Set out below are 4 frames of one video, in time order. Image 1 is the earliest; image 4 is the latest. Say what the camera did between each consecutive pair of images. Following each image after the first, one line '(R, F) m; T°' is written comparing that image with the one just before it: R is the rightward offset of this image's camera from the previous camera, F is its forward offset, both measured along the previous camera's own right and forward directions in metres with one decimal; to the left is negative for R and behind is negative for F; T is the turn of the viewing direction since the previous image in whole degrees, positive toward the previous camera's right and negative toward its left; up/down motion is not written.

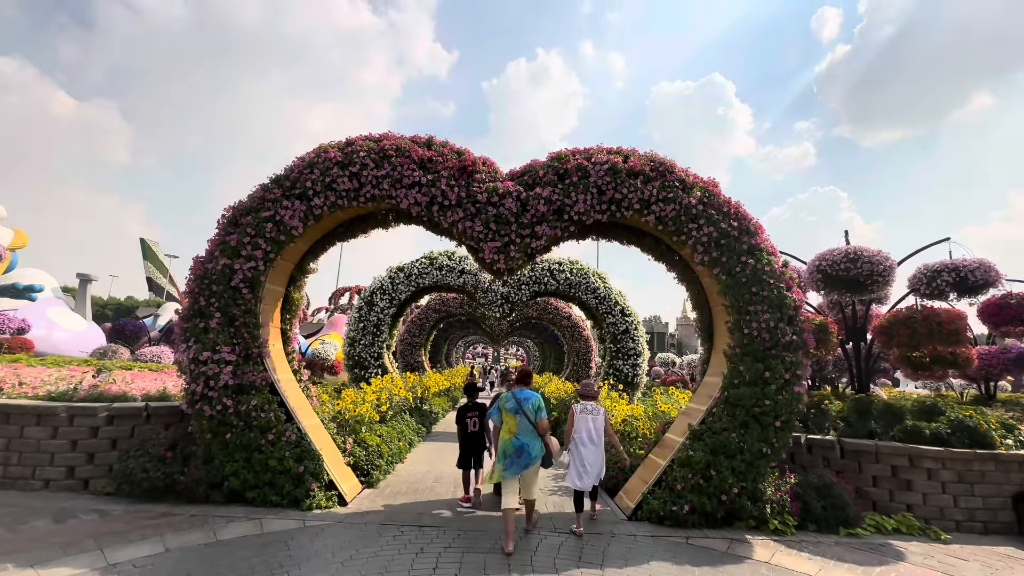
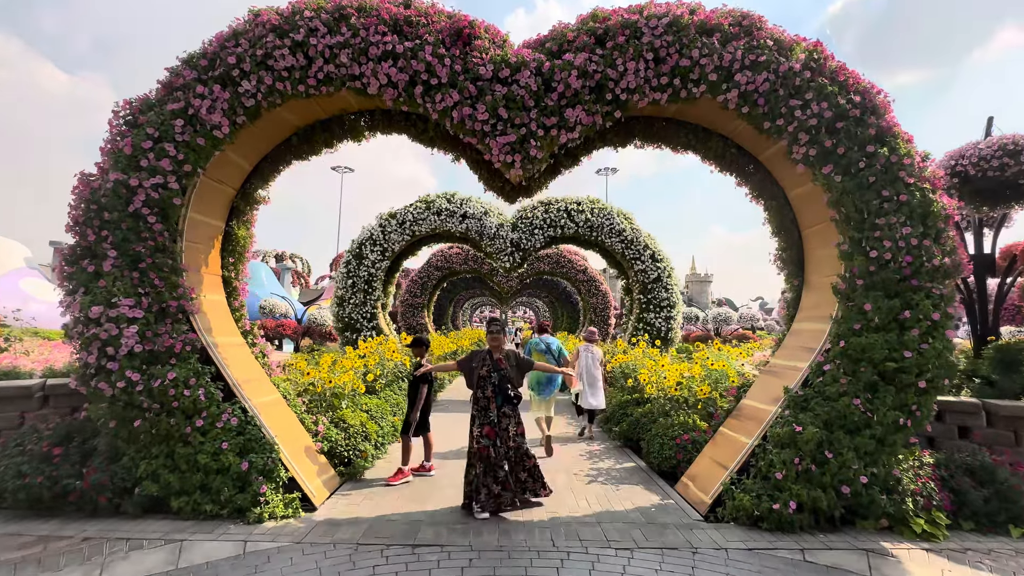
(-0.1, +1.4) m; -1°
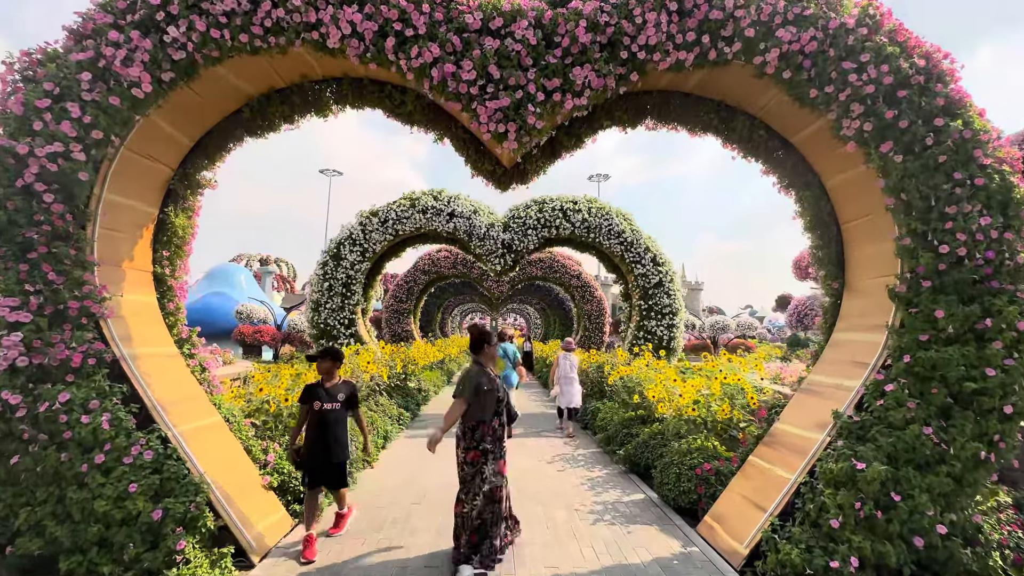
(0.0, +0.6) m; +1°
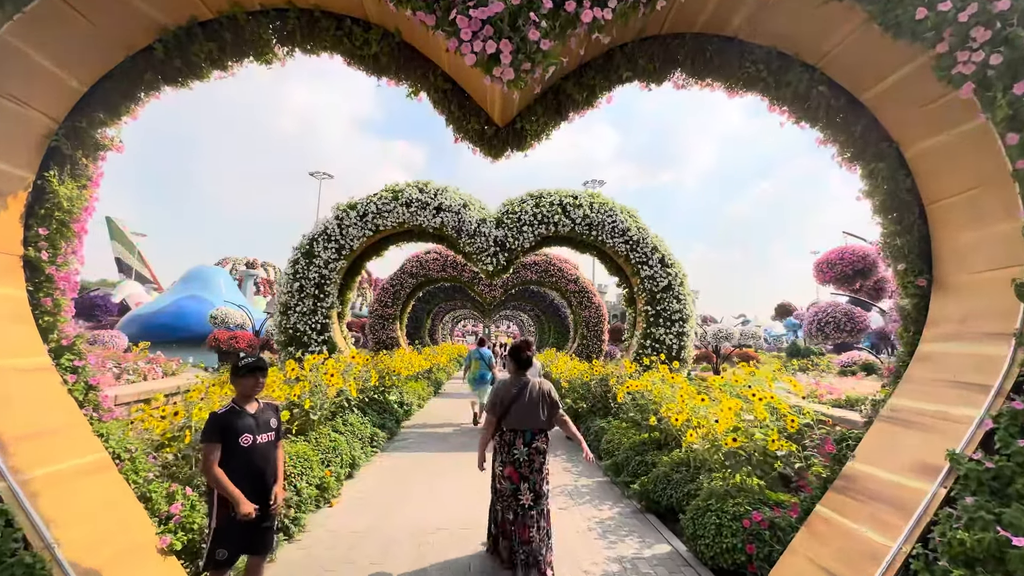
(0.0, +0.8) m; +1°
